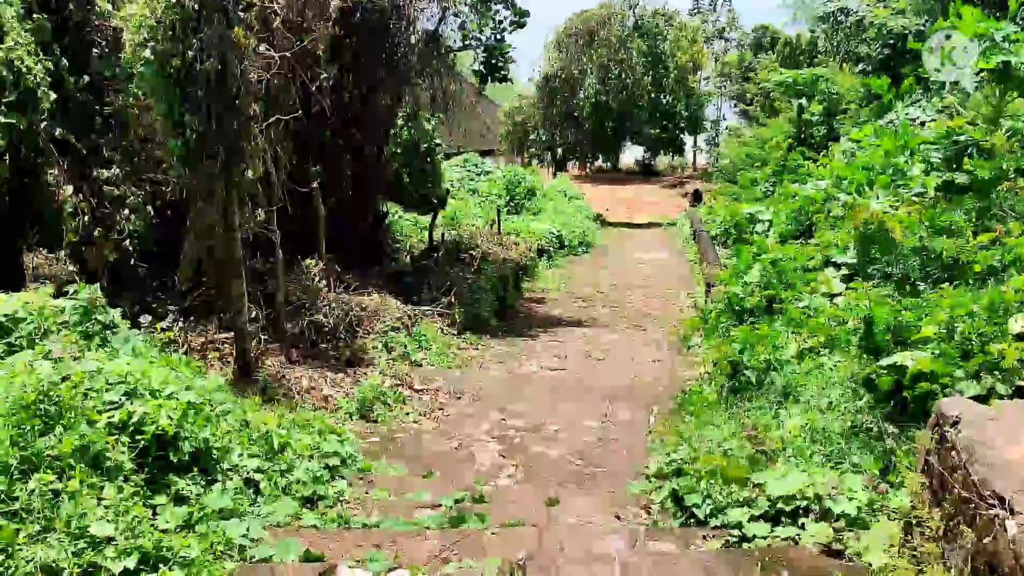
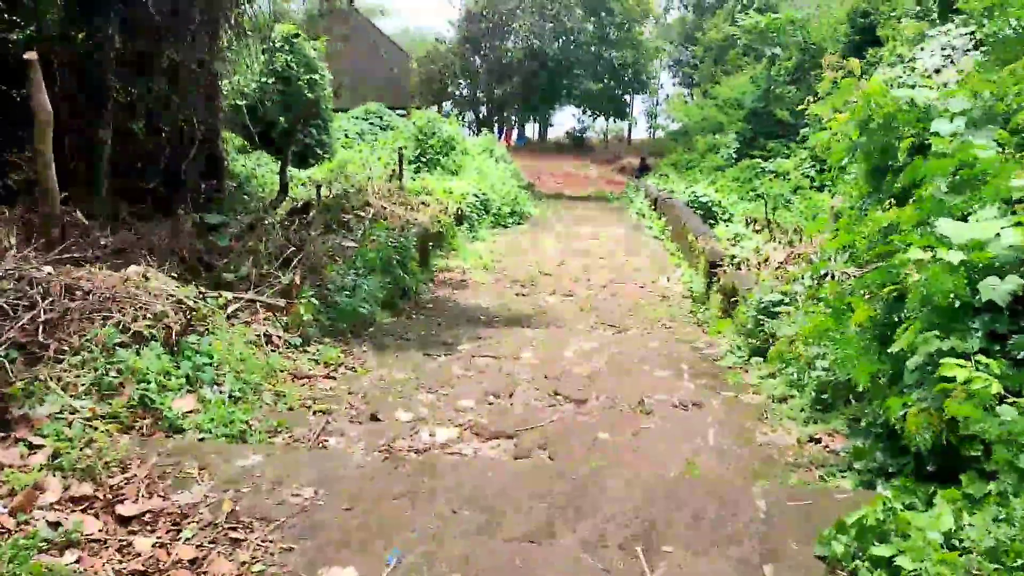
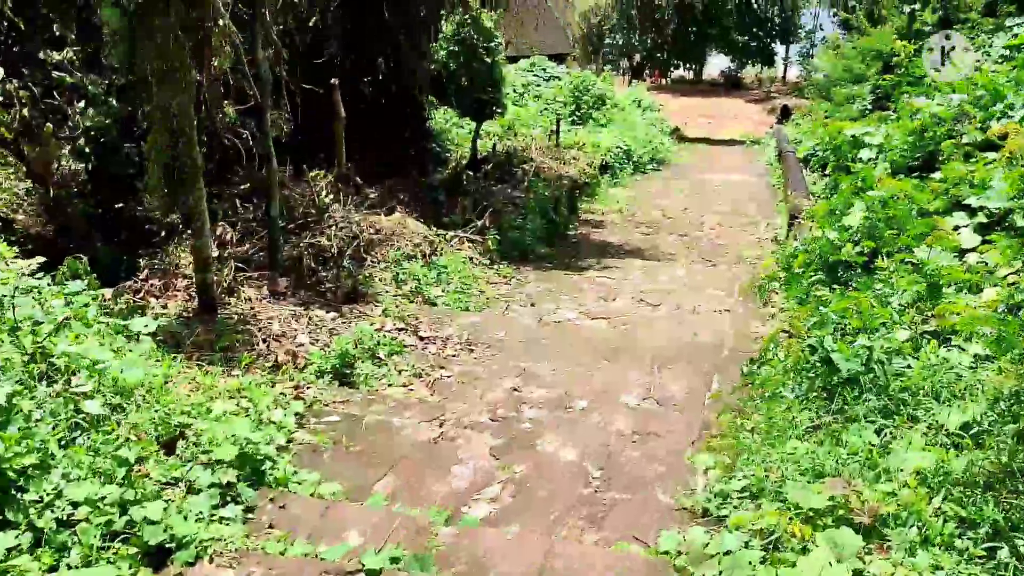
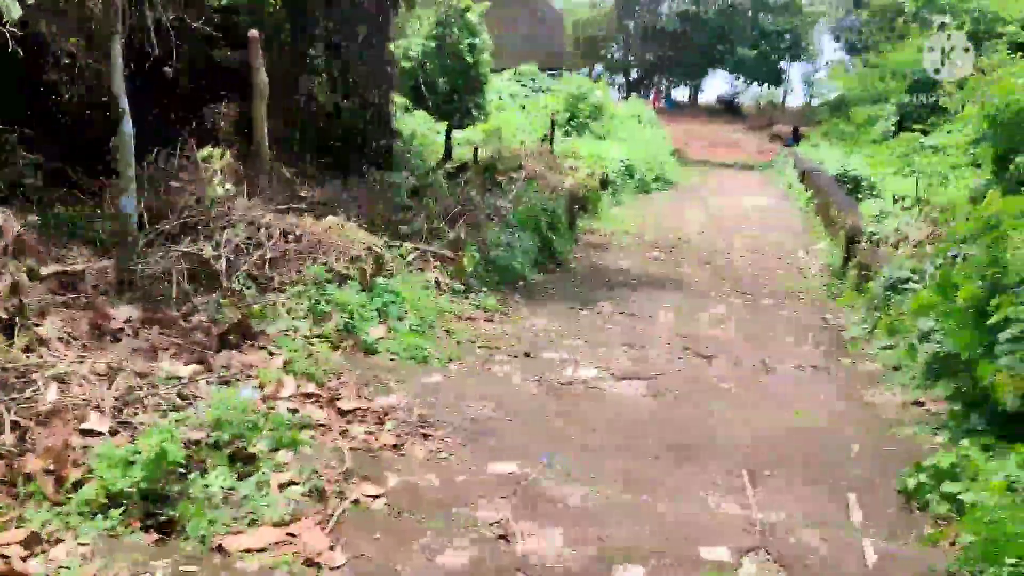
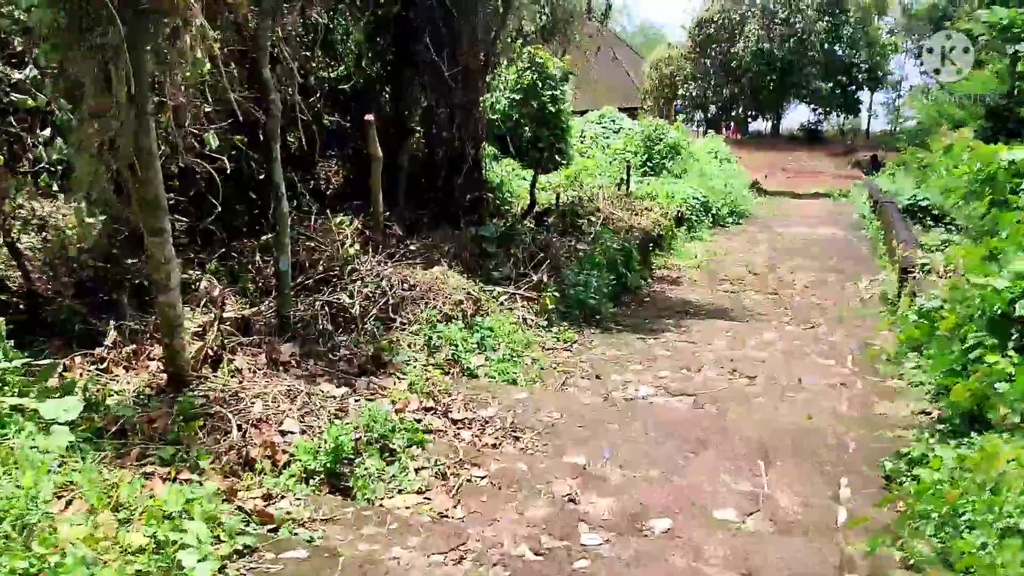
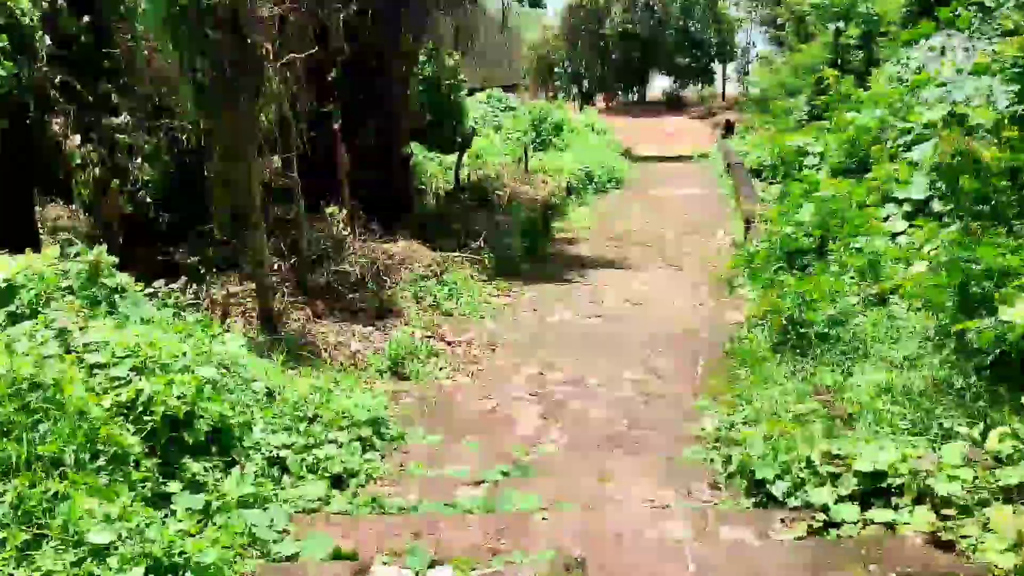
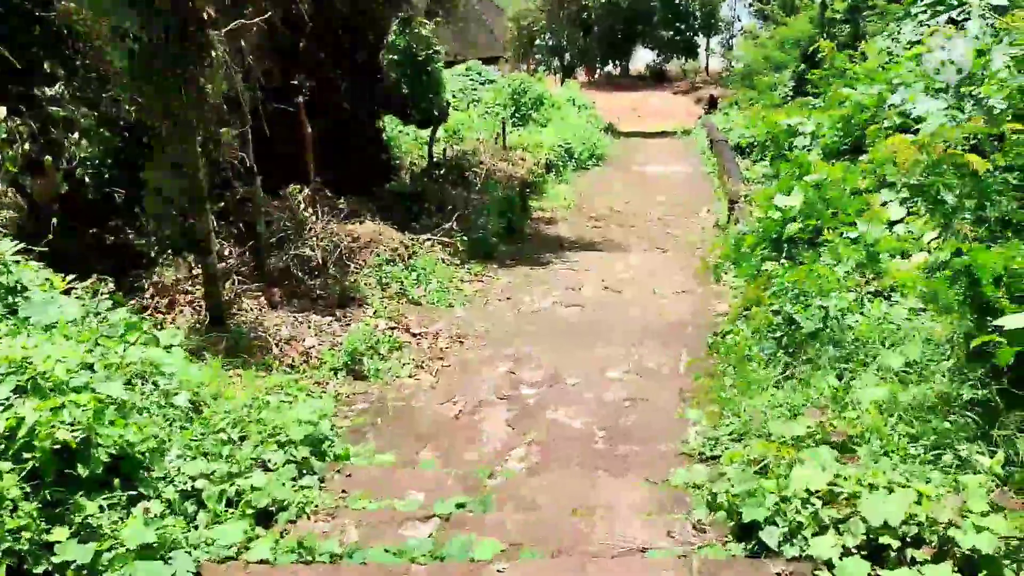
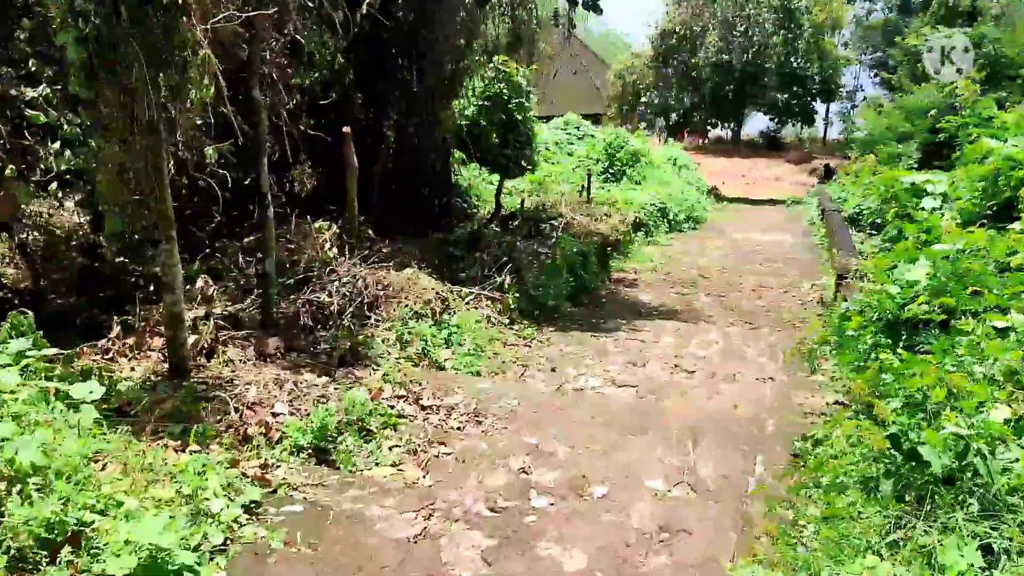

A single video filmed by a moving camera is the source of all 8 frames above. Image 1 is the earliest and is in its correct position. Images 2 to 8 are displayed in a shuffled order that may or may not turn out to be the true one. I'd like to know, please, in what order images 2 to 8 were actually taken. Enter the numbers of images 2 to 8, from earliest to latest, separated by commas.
6, 7, 3, 8, 5, 4, 2
